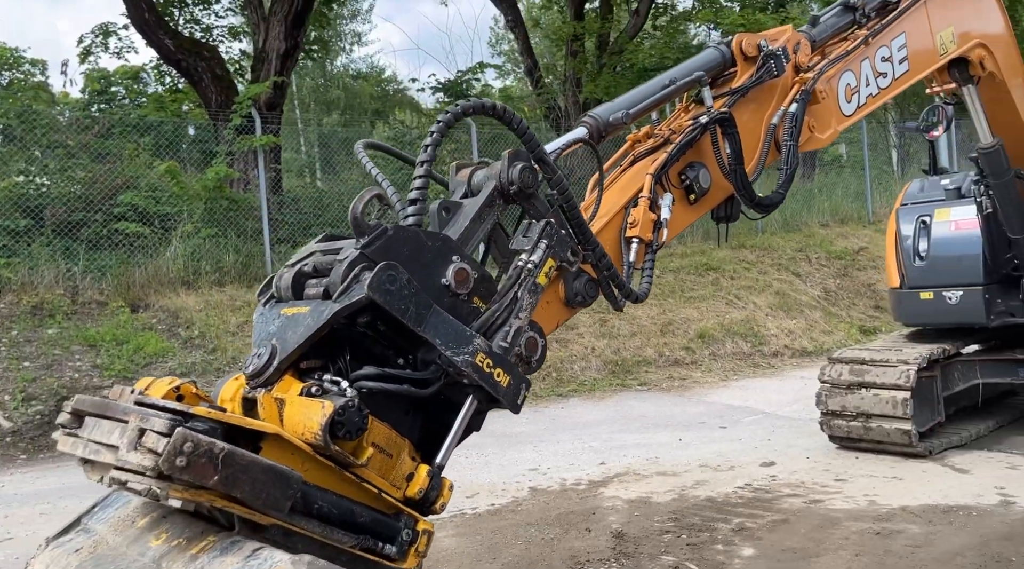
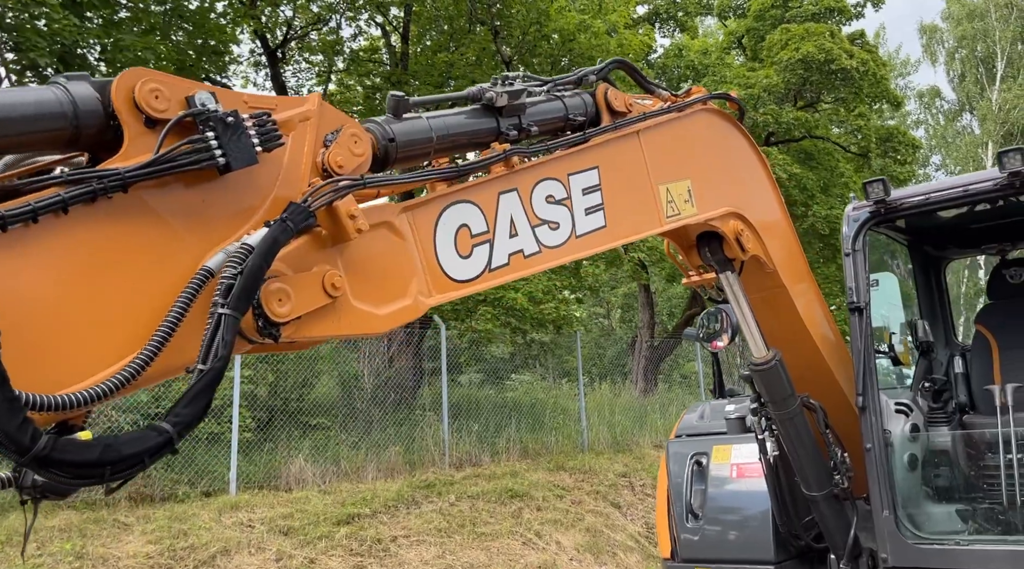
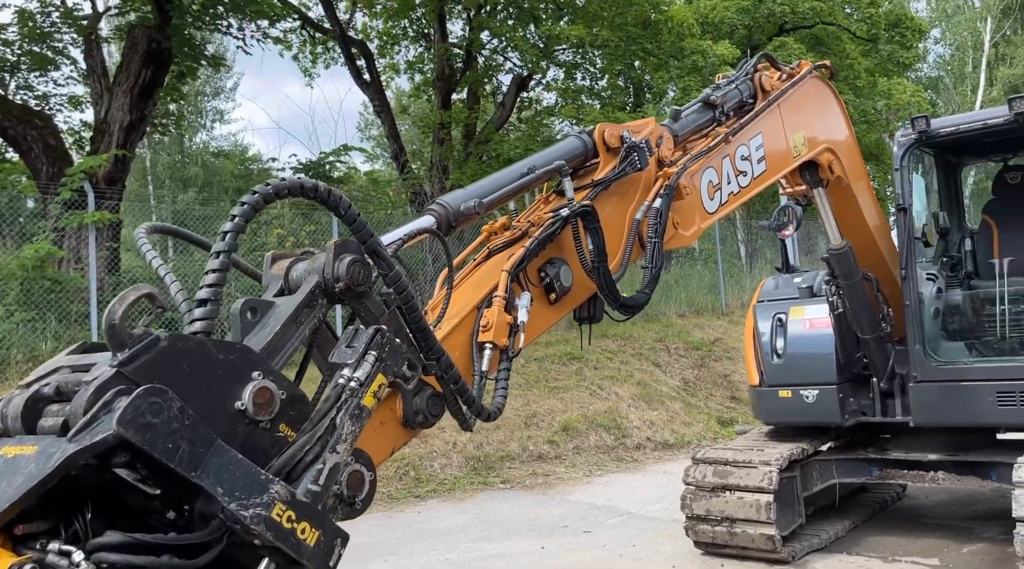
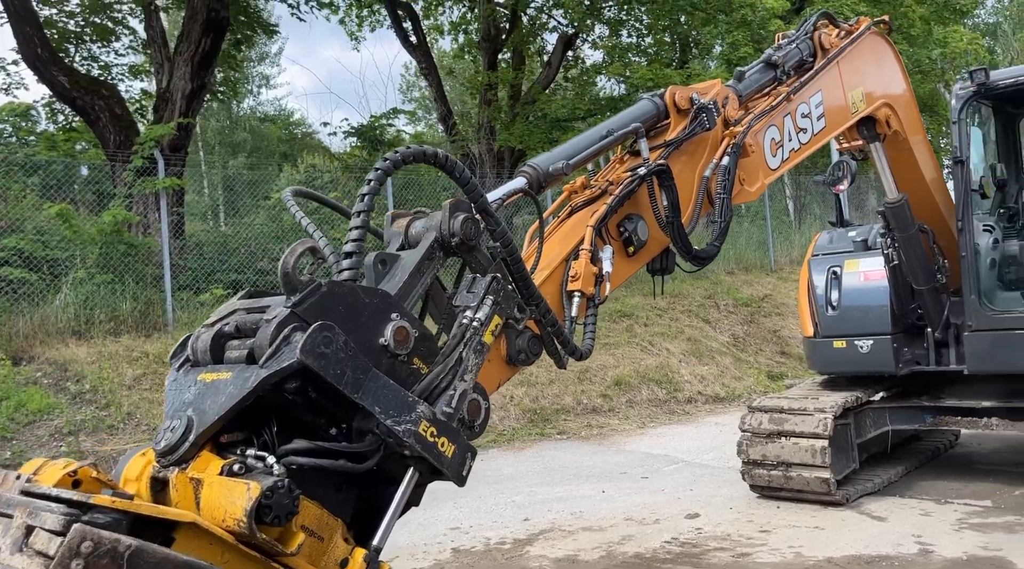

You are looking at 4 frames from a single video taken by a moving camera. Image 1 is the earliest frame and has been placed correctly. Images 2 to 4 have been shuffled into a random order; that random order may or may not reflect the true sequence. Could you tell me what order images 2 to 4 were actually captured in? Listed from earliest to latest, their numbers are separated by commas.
4, 3, 2
